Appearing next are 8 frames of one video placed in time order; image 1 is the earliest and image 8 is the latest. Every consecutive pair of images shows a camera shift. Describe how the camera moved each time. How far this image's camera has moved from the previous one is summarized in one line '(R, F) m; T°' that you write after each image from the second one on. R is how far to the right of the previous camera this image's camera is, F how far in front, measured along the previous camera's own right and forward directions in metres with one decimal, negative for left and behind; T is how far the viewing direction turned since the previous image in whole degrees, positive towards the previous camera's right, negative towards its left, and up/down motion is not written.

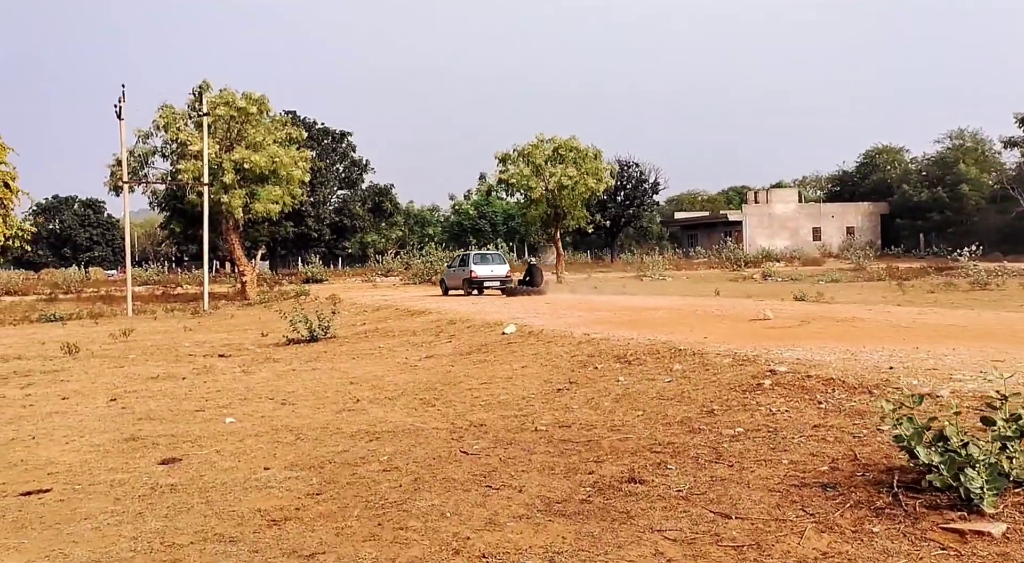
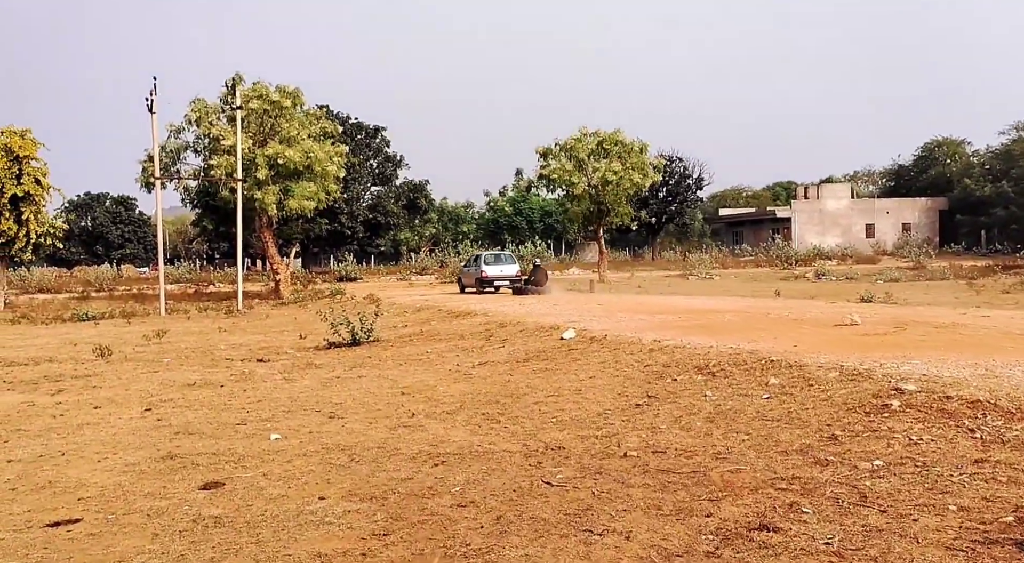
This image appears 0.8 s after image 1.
(-0.4, +0.9) m; -2°
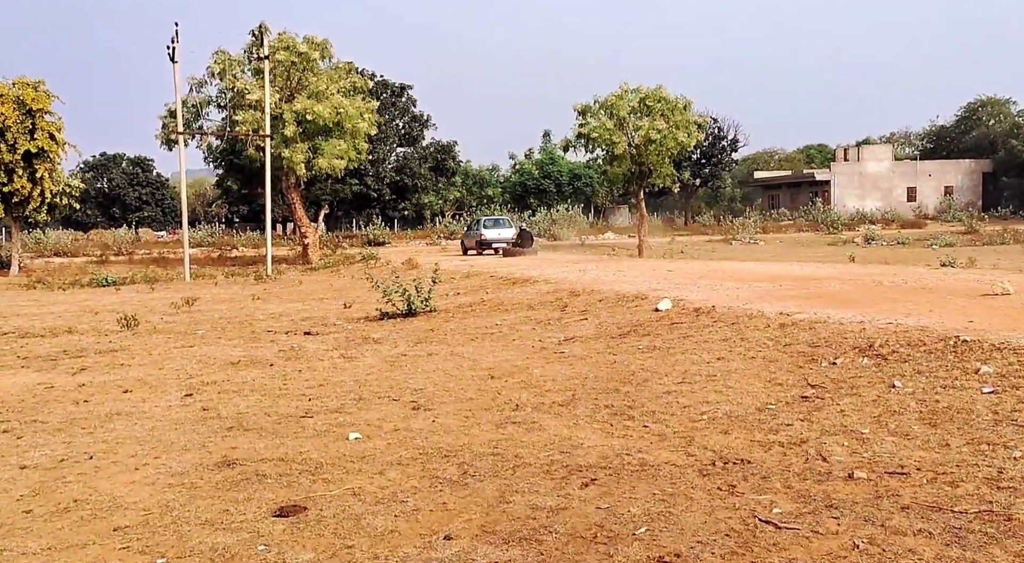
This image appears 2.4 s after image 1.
(-0.8, +1.7) m; -1°
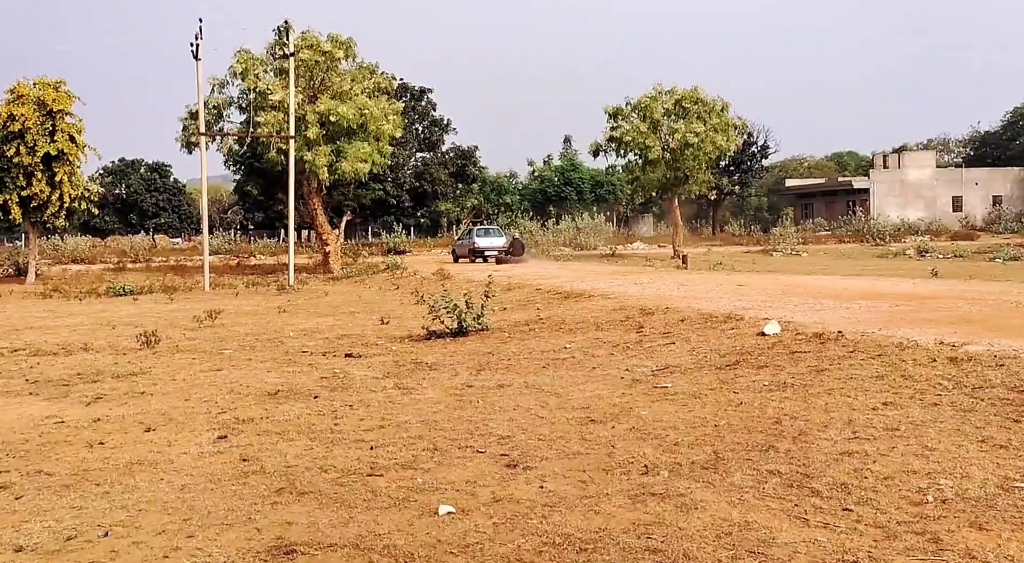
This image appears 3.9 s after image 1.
(-0.7, +1.7) m; -1°
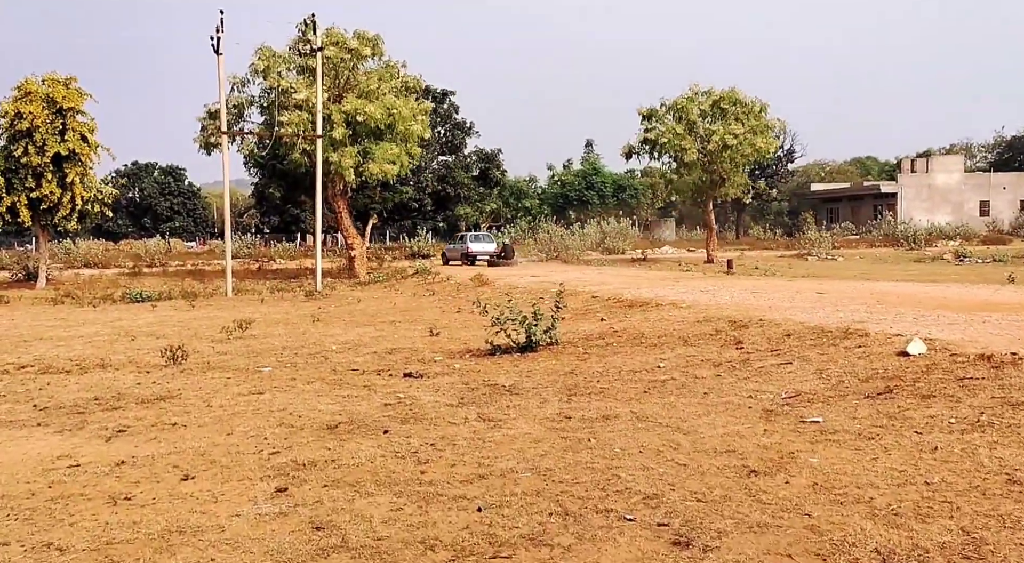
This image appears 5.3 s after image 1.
(-0.7, +1.6) m; -1°
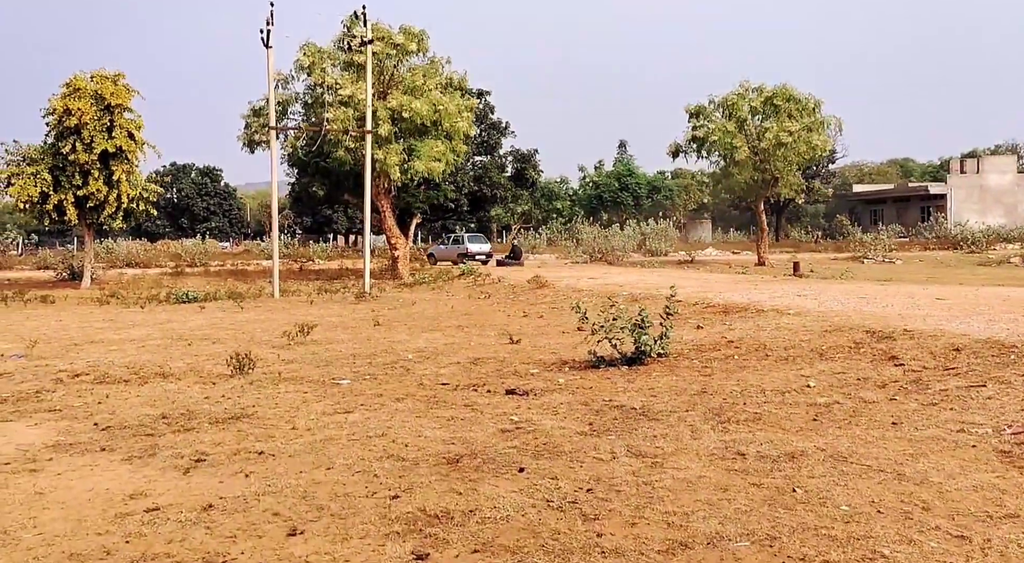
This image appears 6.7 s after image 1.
(-0.8, +1.4) m; -2°
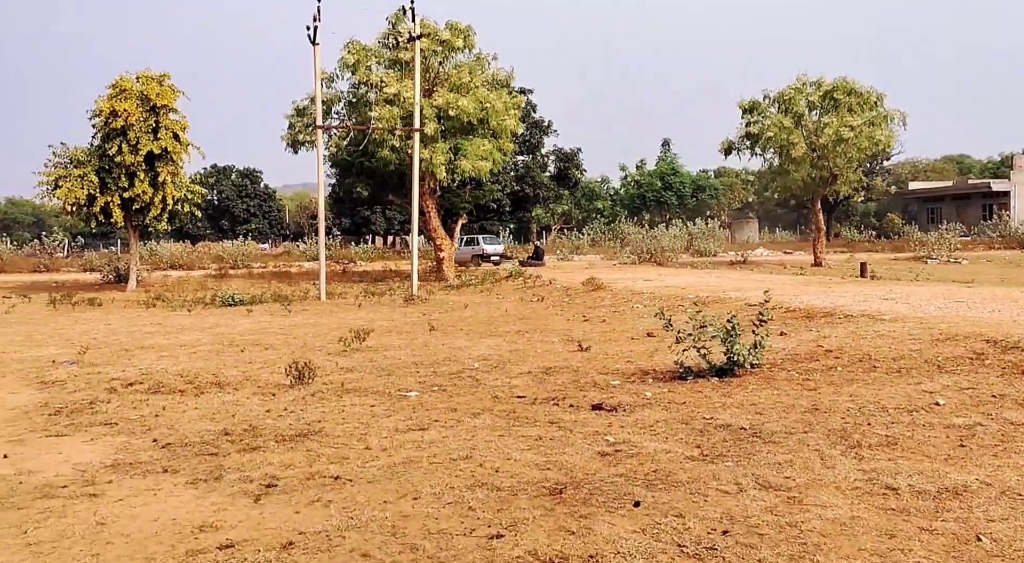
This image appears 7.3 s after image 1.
(-0.4, +0.8) m; -2°
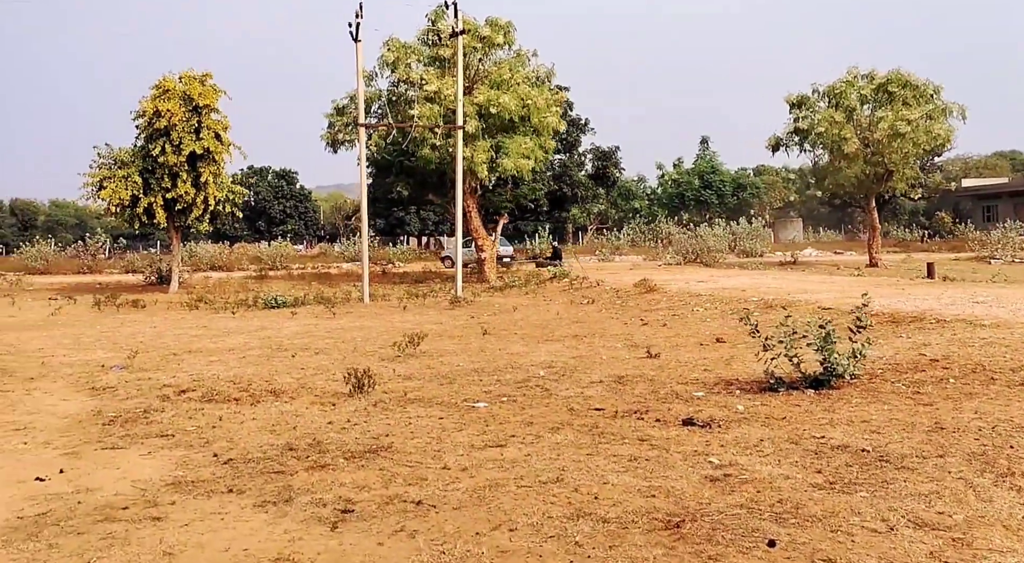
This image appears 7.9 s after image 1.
(-0.4, +0.8) m; -2°
